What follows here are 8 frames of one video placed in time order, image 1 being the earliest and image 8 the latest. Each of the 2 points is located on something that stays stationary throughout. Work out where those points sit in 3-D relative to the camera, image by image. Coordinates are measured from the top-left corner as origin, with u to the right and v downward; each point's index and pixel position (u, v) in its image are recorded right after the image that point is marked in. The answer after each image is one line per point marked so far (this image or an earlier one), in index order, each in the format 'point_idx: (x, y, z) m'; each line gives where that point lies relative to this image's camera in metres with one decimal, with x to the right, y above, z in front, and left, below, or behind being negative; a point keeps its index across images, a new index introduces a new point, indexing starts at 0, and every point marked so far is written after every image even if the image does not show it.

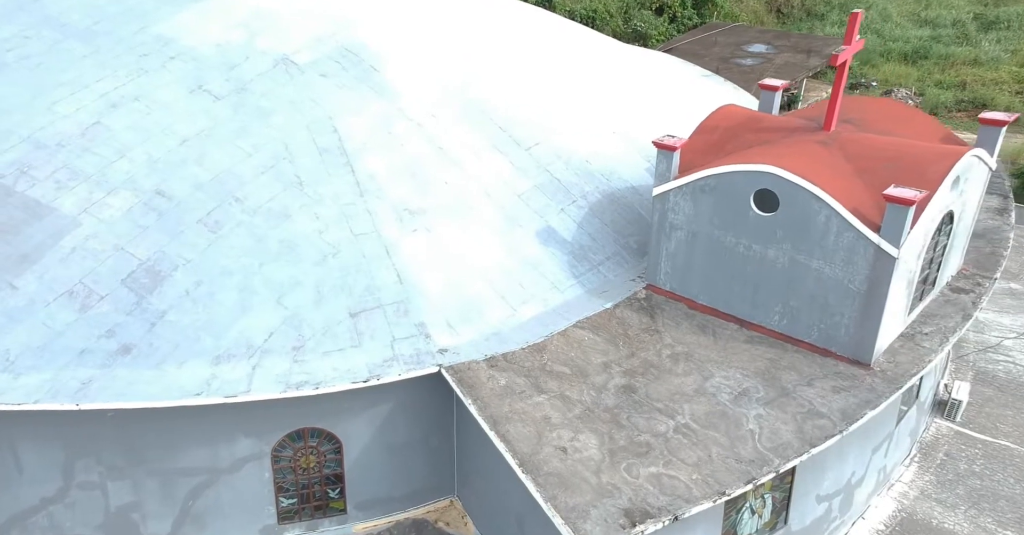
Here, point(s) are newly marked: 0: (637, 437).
0: (+1.6, -2.2, +10.5) m
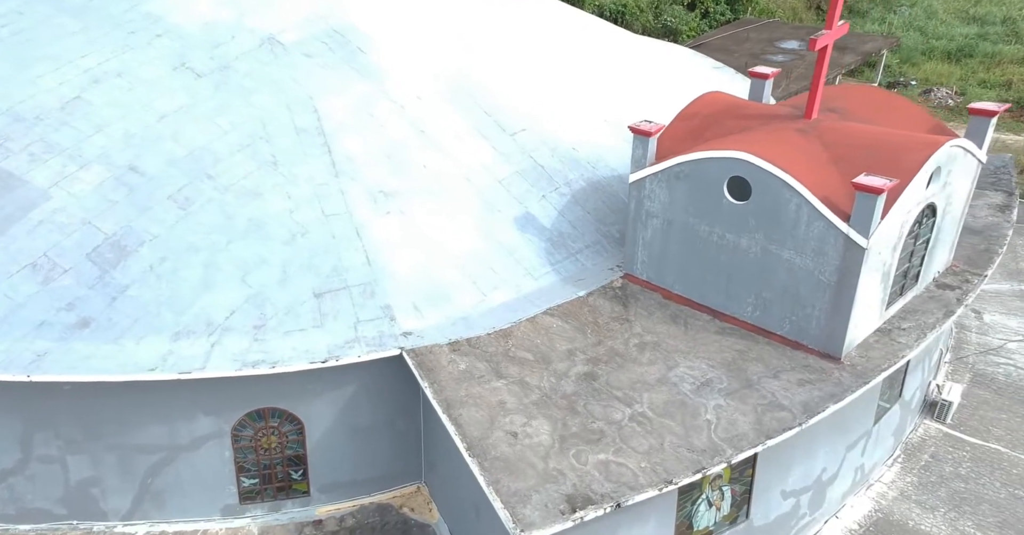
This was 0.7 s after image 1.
0: (+1.0, -2.0, +10.2) m
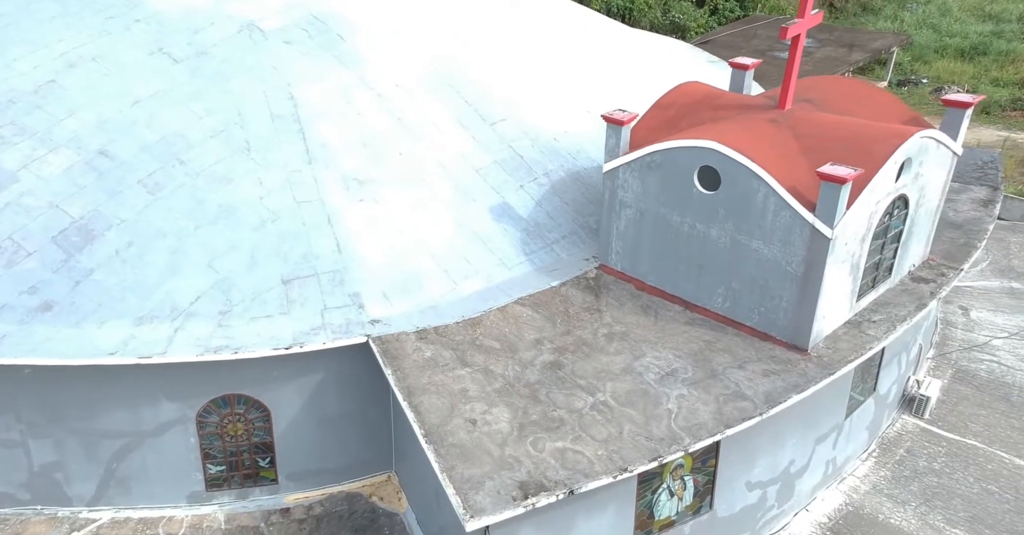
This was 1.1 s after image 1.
0: (+0.5, -1.8, +10.2) m
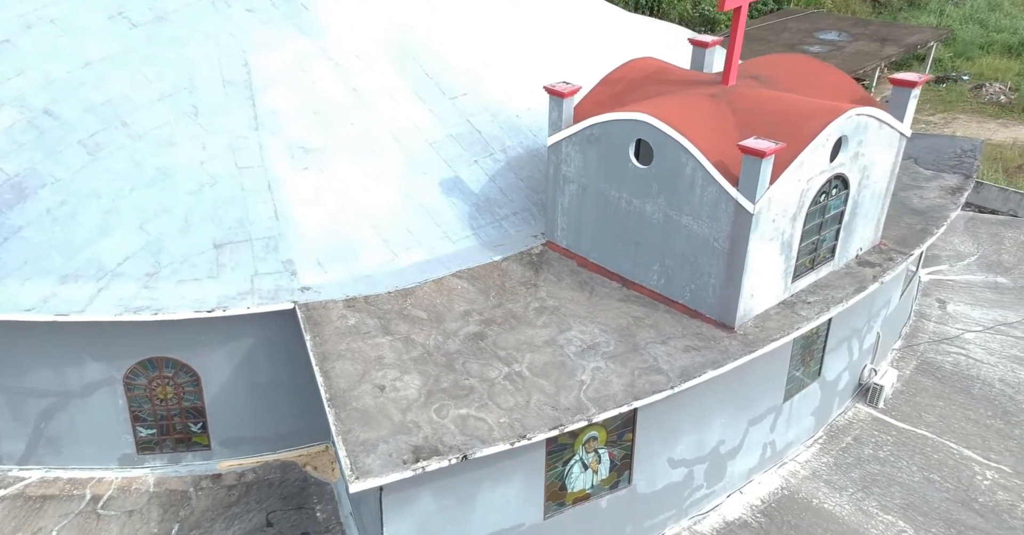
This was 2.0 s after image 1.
0: (-0.6, -1.4, +10.1) m
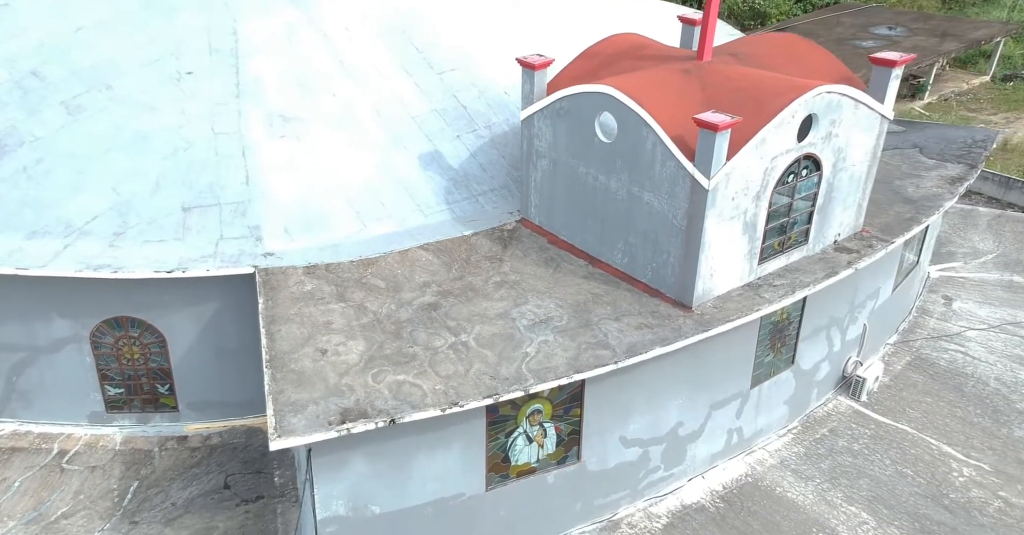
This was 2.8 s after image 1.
0: (-1.3, -1.0, +10.1) m
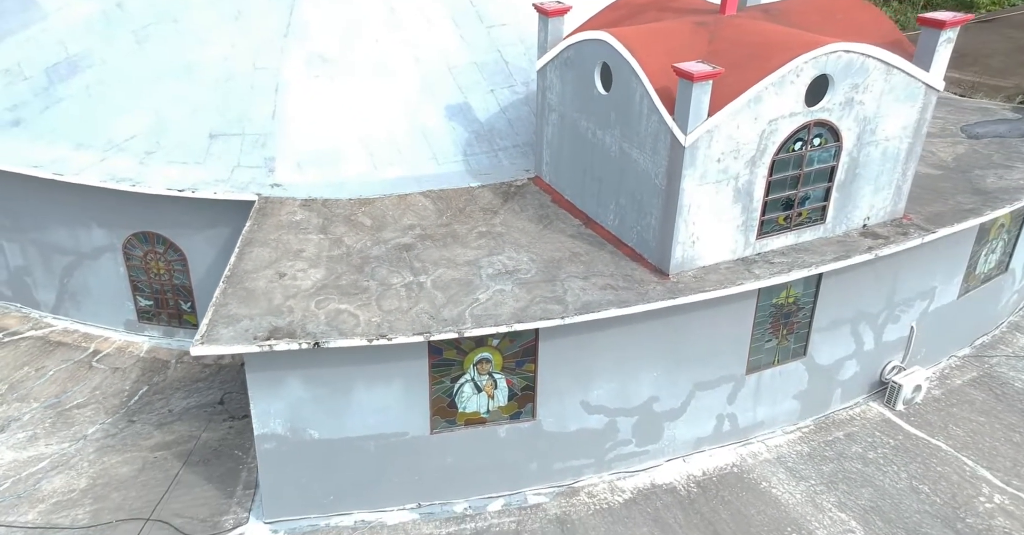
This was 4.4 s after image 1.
0: (-1.9, -0.2, +10.1) m
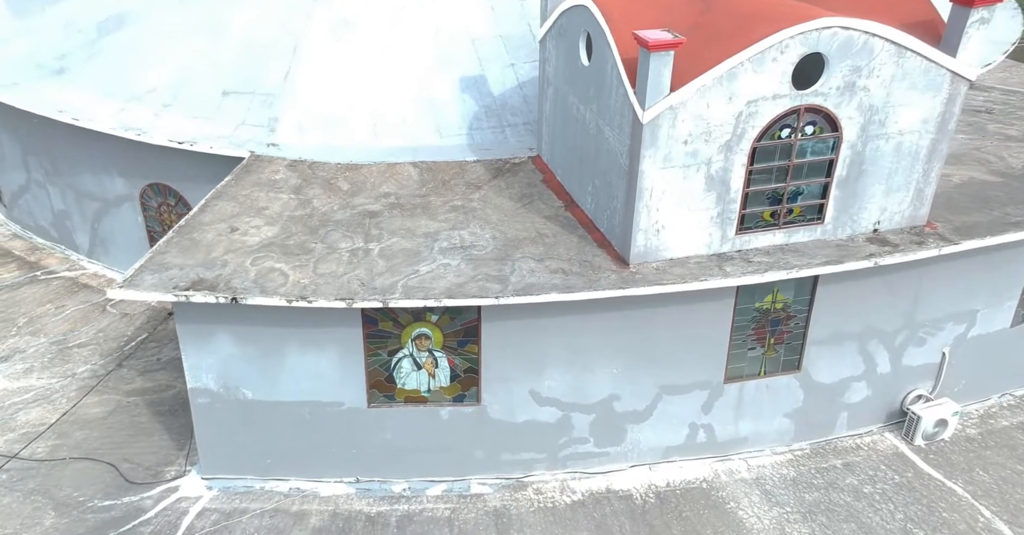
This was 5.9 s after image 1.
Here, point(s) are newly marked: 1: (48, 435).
0: (-2.5, +0.3, +9.9) m
1: (-6.5, -2.3, +11.2) m
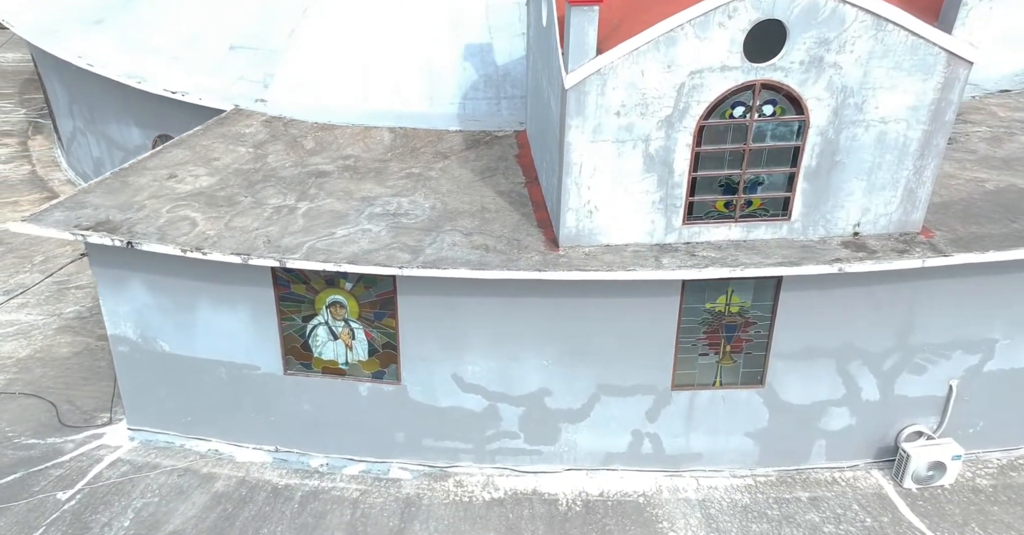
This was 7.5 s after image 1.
0: (-3.2, +0.8, +9.6) m
1: (-7.2, -1.4, +11.5) m
